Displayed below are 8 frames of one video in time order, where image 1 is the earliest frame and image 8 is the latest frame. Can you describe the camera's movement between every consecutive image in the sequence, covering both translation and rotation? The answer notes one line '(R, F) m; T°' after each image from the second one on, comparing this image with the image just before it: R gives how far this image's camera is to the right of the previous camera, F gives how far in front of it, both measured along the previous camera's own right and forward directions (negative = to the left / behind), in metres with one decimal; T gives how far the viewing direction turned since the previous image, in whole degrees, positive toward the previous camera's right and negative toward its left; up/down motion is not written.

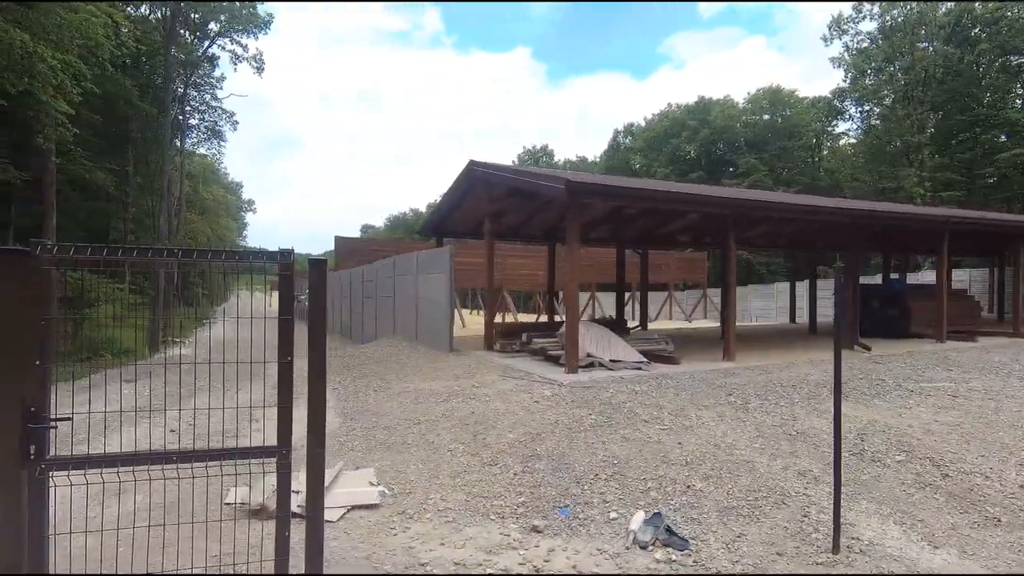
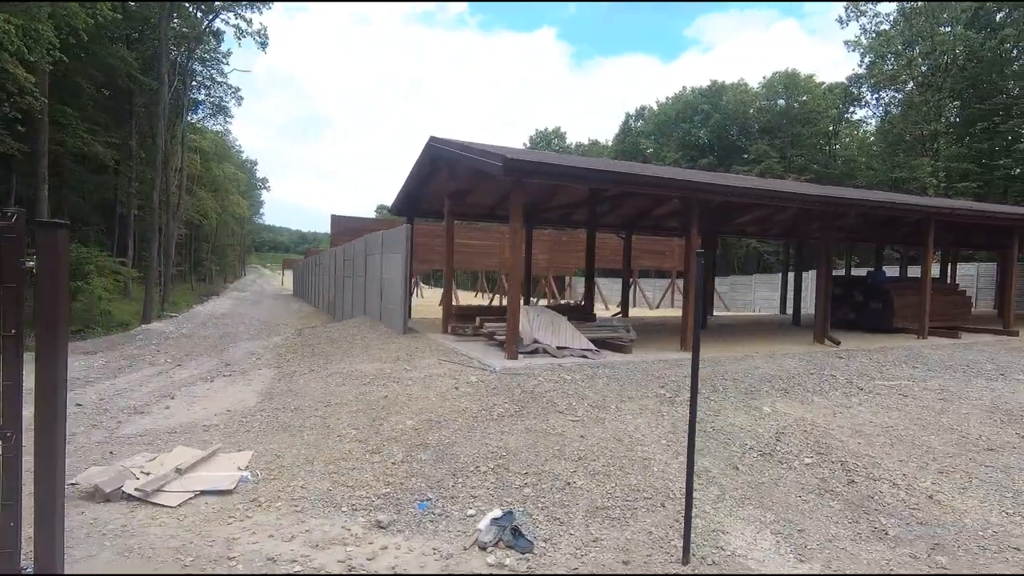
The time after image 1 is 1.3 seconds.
(+0.9, +0.2) m; -2°
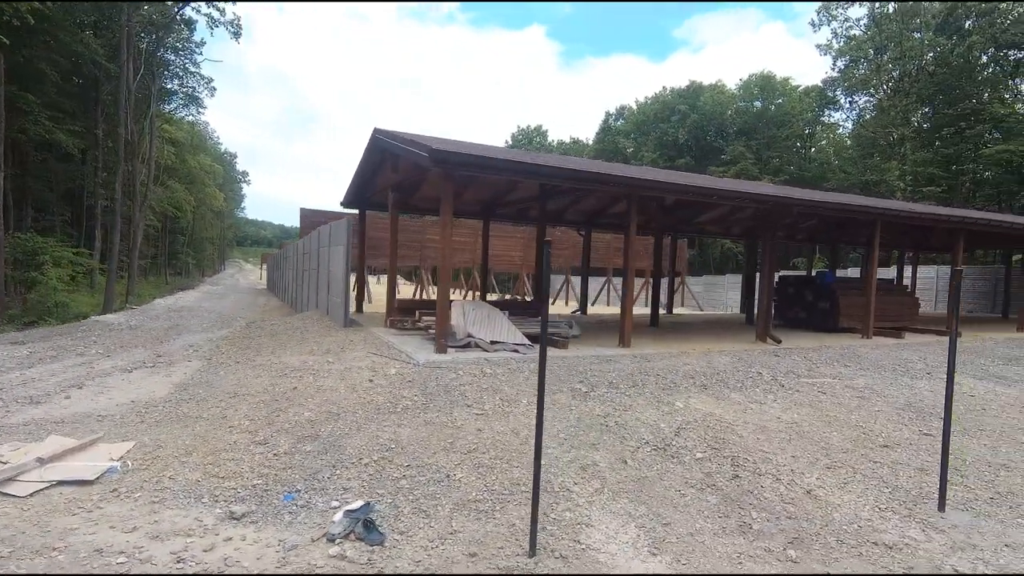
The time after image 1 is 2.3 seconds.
(+0.7, 0.0) m; +1°
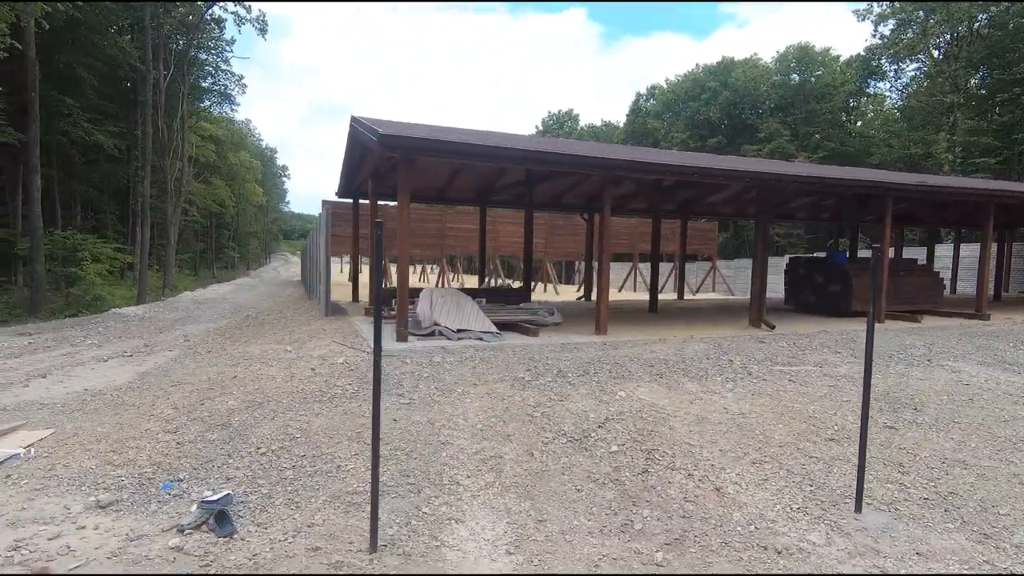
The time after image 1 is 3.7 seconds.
(+1.0, +0.2) m; -4°
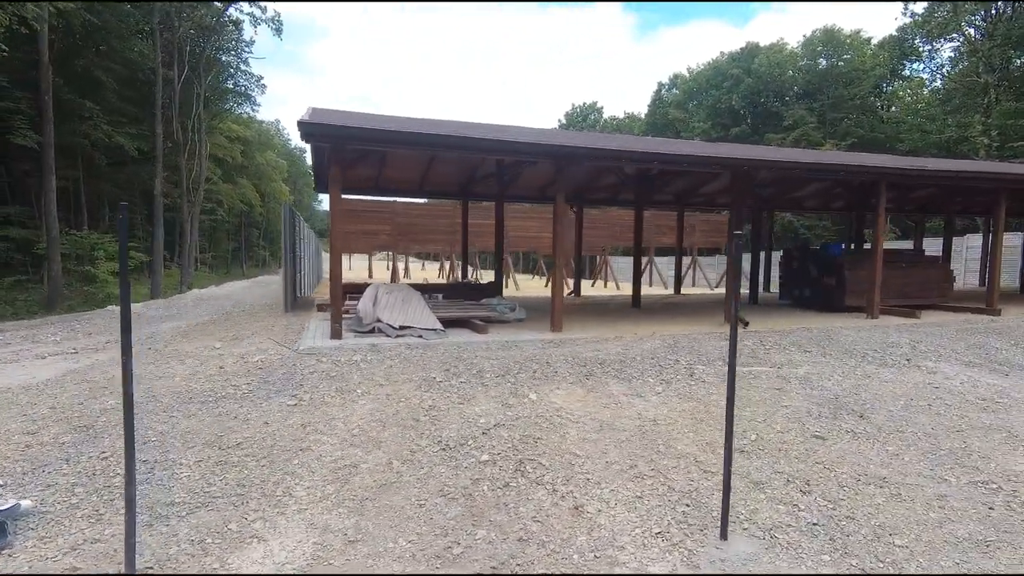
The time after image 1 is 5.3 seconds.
(+1.1, +0.4) m; -4°
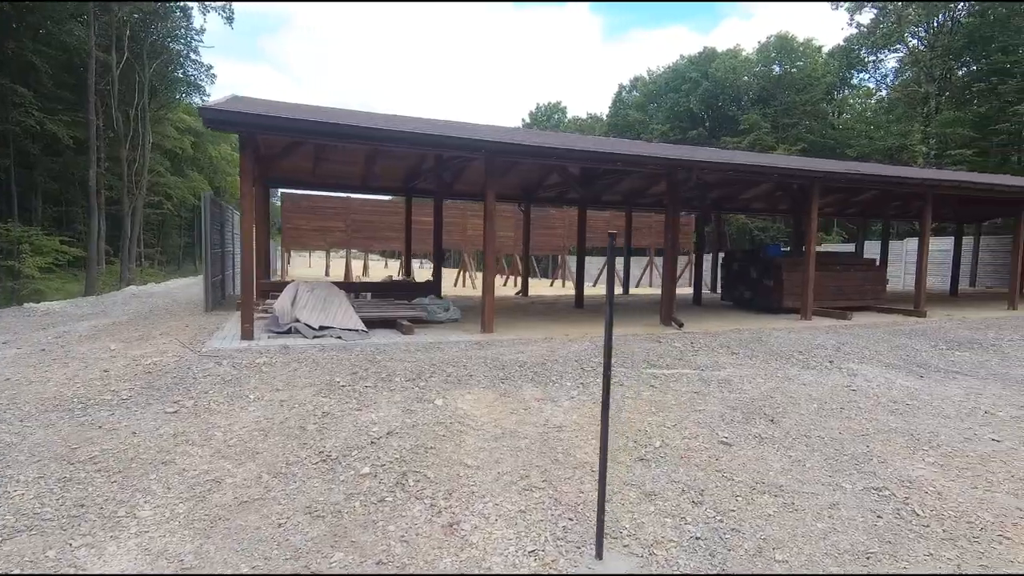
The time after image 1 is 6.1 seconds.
(+0.5, +0.2) m; +3°
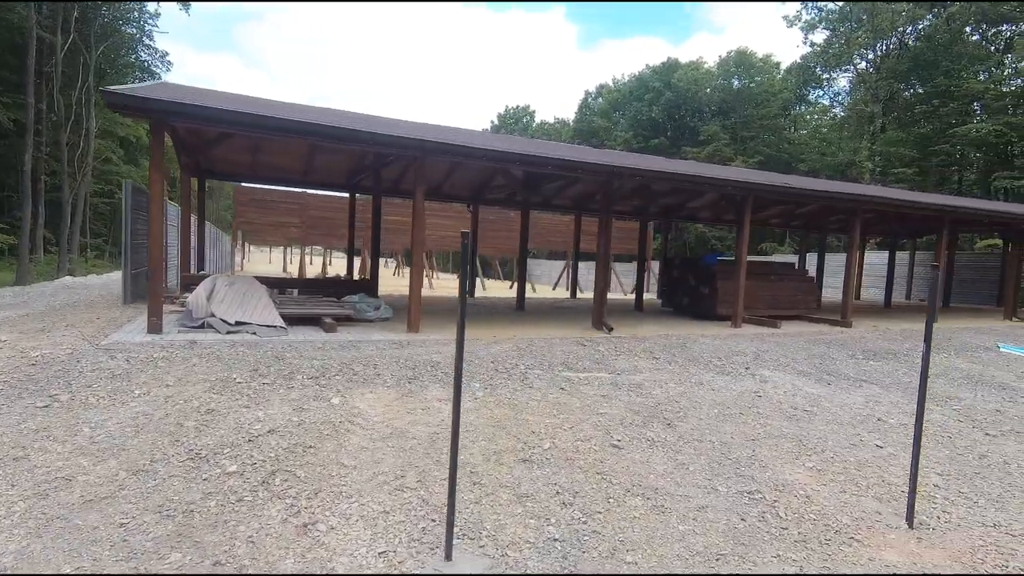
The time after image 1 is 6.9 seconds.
(+0.5, 0.0) m; +3°
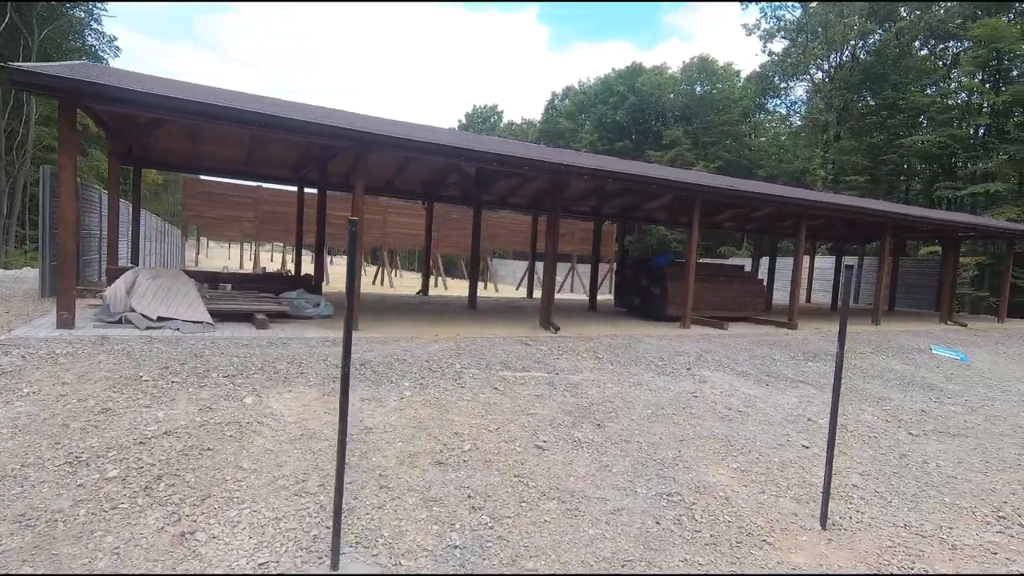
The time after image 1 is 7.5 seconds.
(+0.3, +0.1) m; +3°
